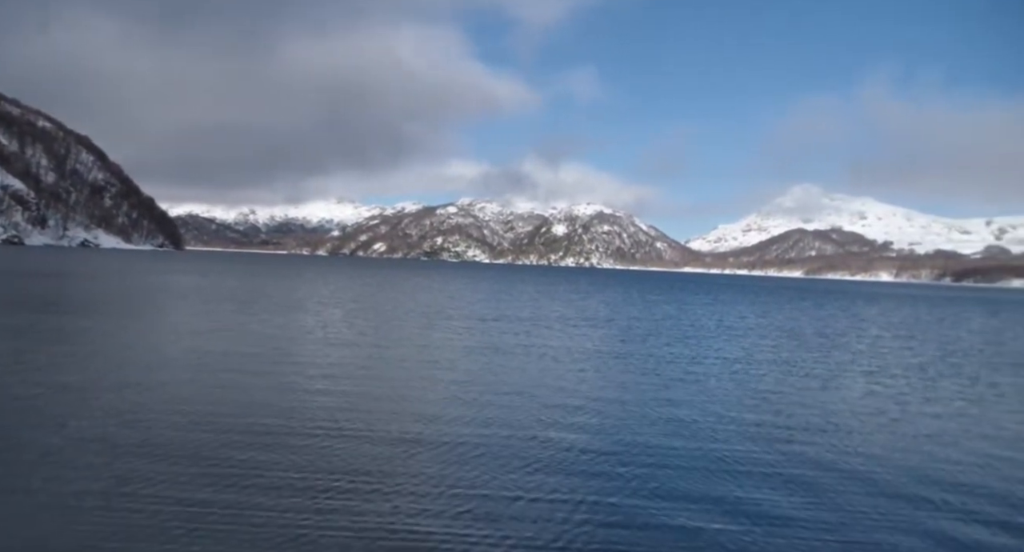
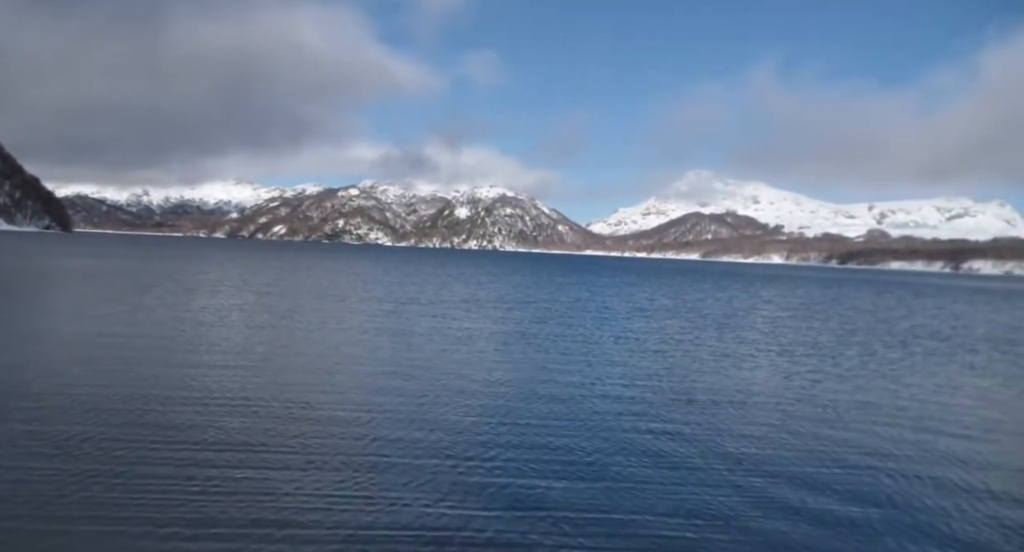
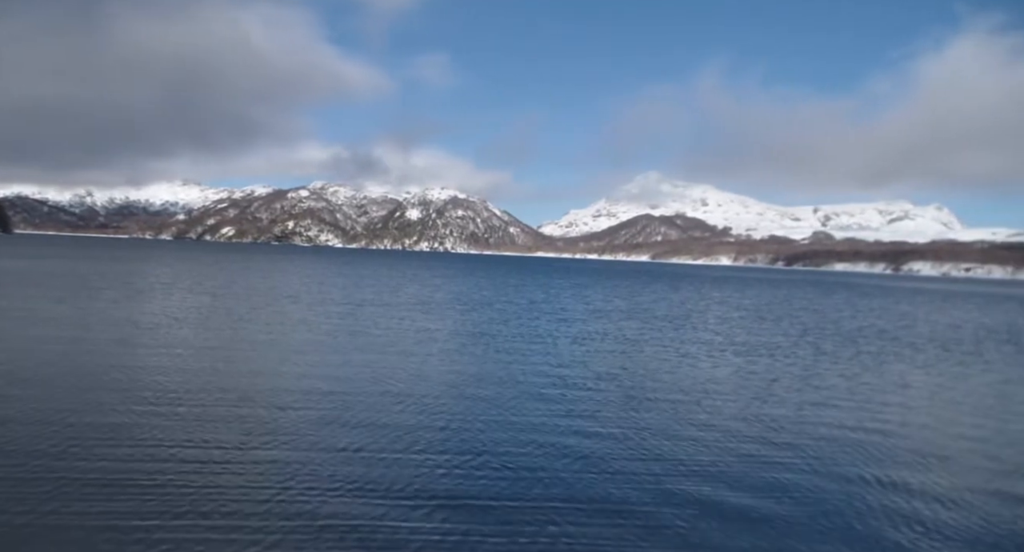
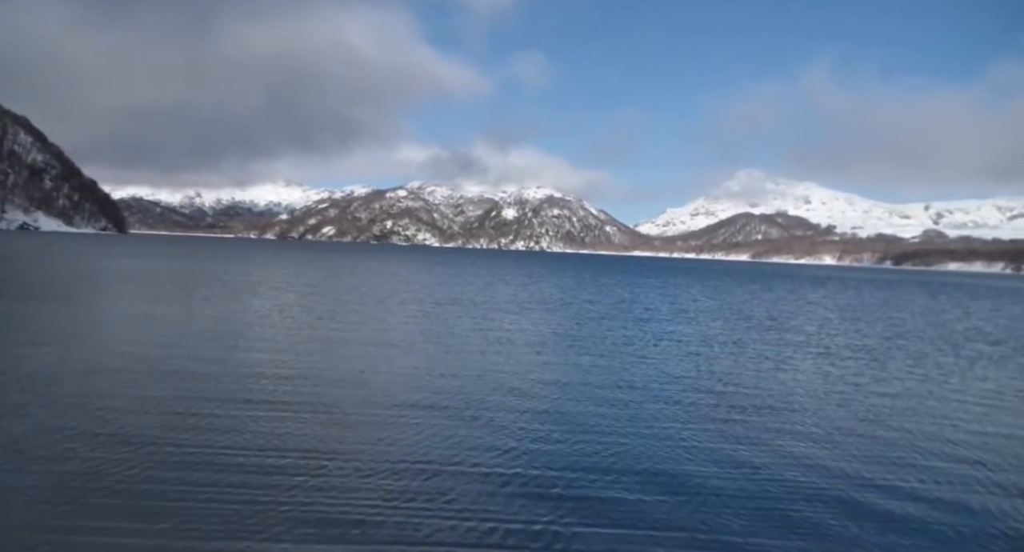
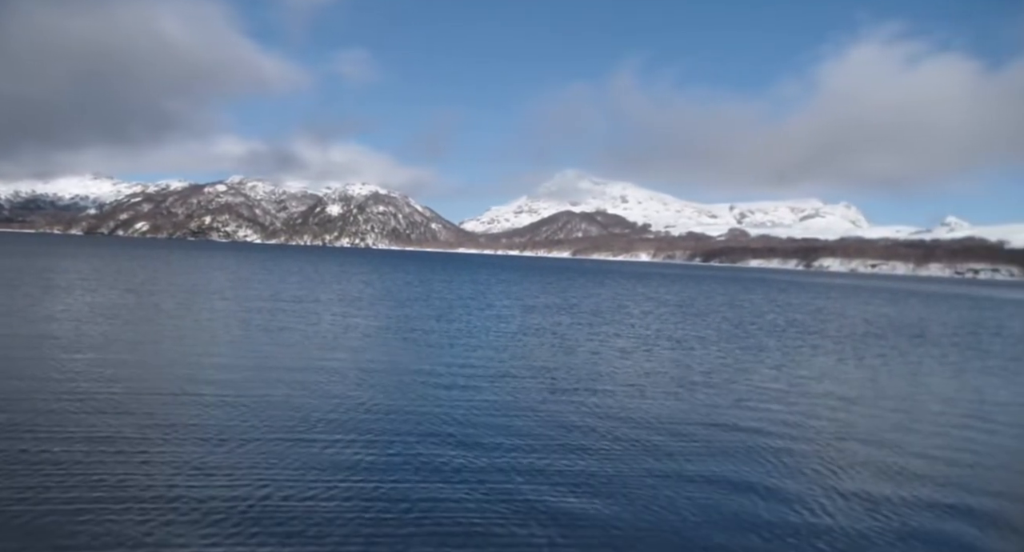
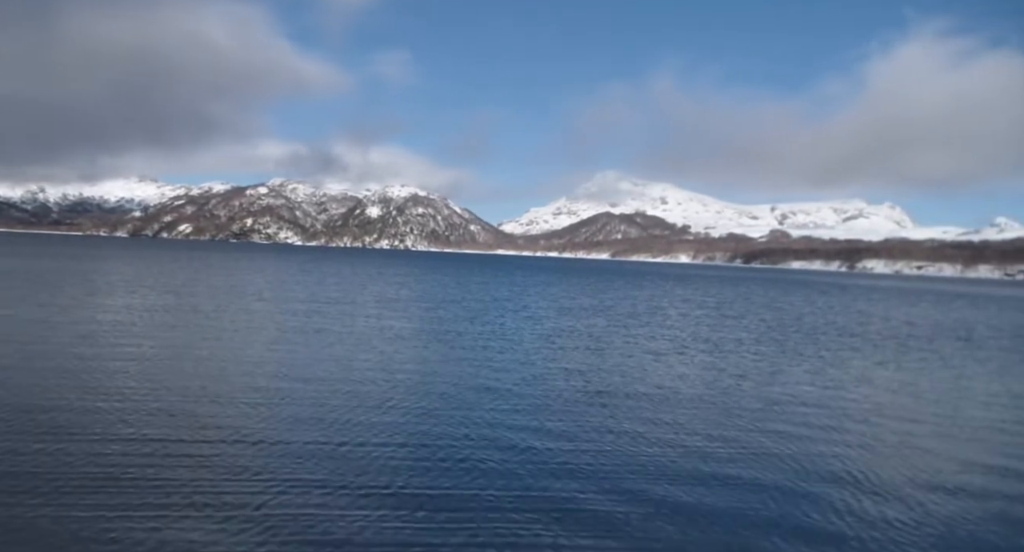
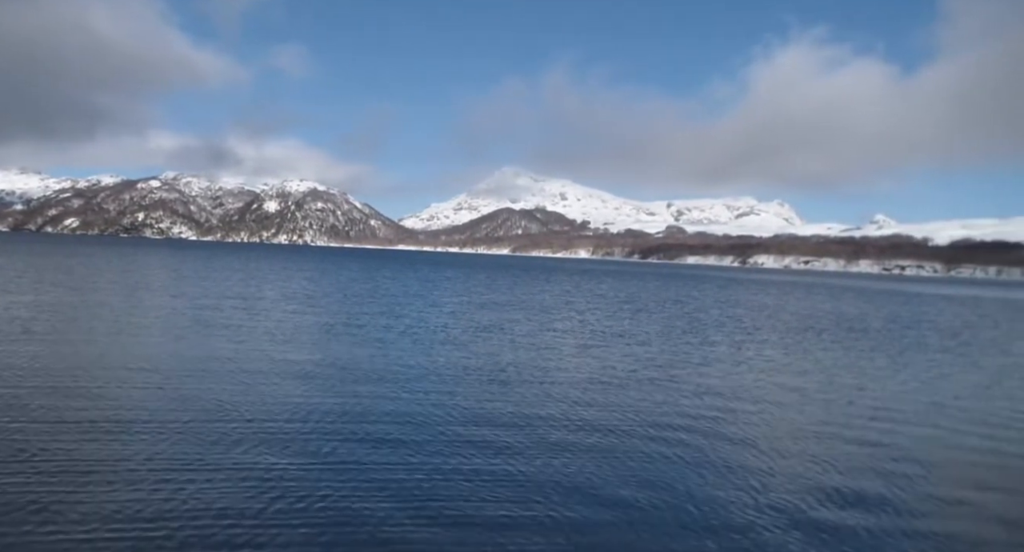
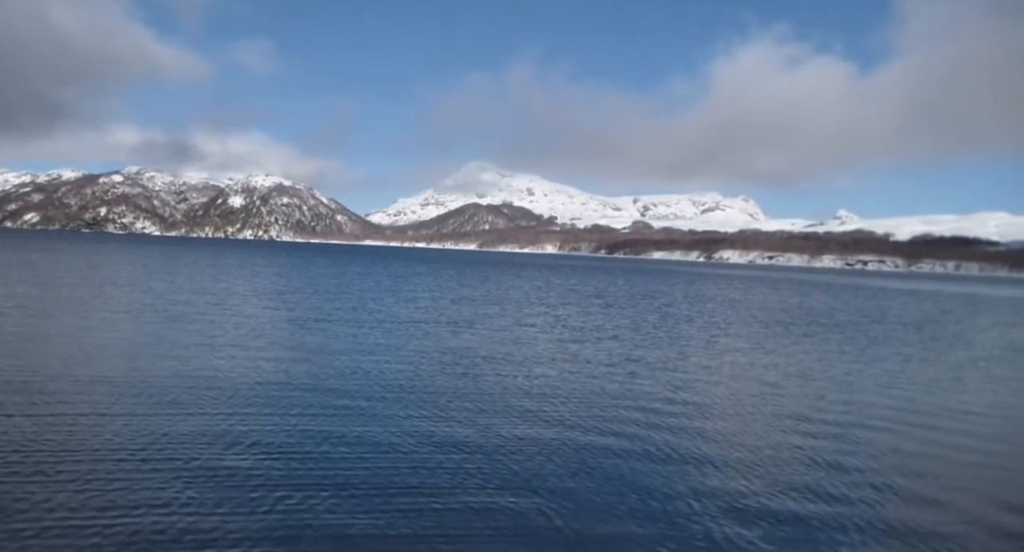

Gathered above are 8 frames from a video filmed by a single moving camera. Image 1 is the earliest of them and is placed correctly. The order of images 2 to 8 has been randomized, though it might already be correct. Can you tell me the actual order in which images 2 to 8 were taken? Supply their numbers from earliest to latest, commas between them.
4, 2, 3, 6, 5, 7, 8
